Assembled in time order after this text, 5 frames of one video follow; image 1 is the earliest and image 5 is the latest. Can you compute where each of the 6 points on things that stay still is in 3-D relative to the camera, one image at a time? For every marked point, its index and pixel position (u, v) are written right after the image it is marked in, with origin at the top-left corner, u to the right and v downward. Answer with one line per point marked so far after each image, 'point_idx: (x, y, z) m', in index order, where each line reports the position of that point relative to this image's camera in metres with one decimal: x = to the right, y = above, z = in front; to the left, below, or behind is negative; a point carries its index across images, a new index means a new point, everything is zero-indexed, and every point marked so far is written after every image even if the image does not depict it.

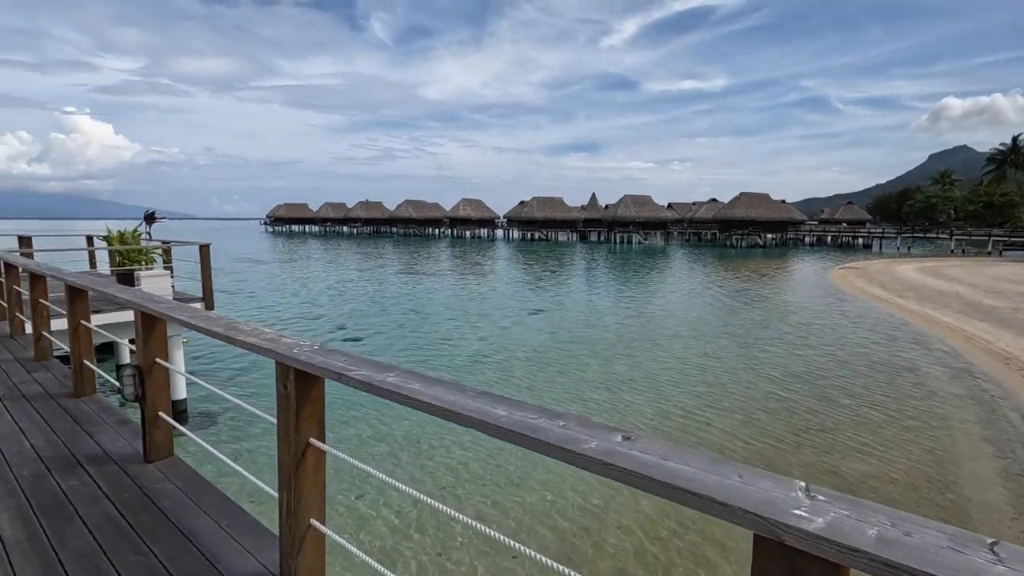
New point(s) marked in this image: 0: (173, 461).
0: (-1.9, -1.0, +3.0) m
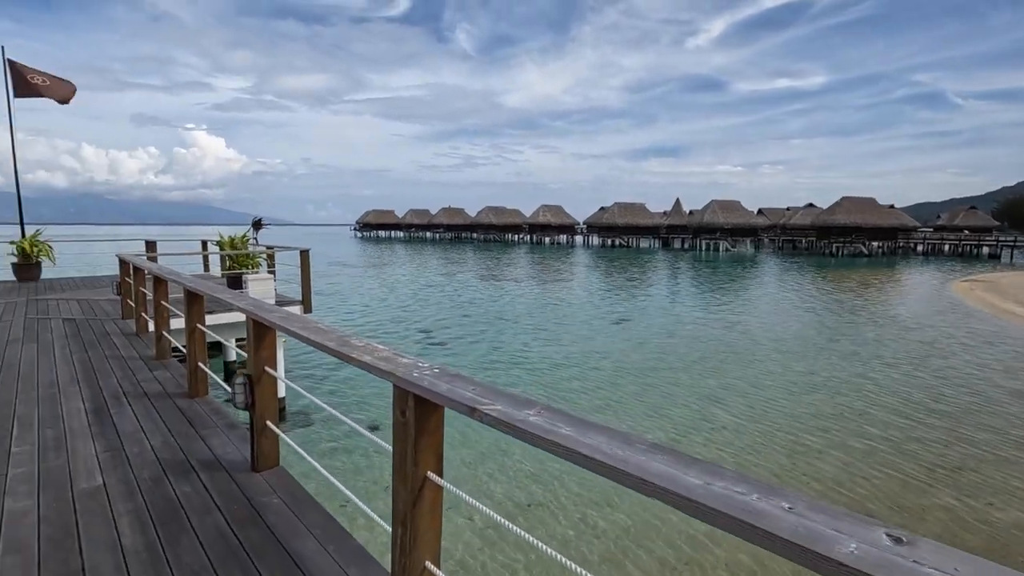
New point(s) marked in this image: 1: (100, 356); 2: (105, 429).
0: (-1.3, -1.0, +2.9) m
1: (-4.1, -0.7, +5.4) m
2: (-2.7, -0.9, +3.5) m
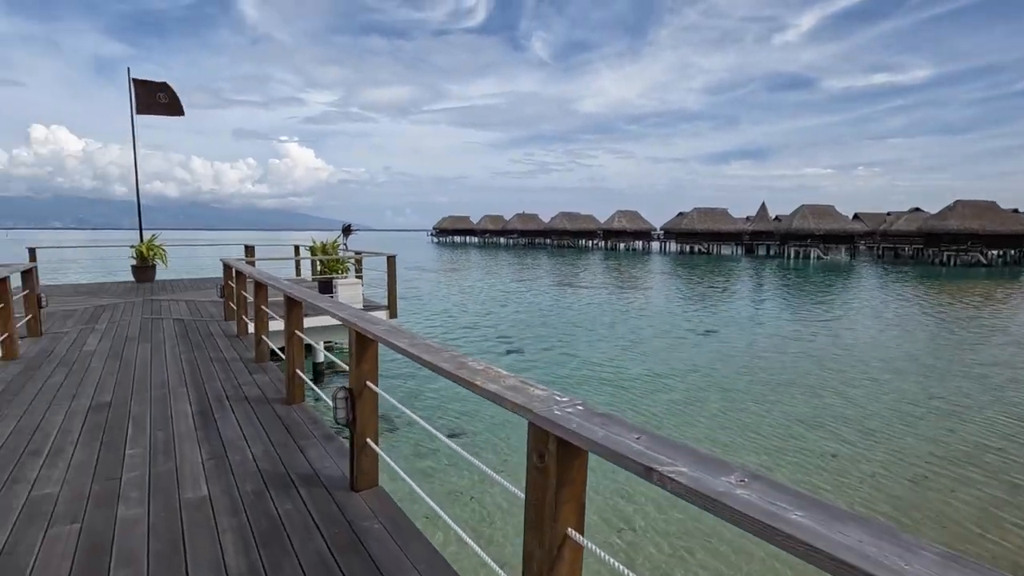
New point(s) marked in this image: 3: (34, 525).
0: (-0.7, -1.1, +2.8) m
1: (-3.2, -0.7, +5.6) m
2: (-2.0, -1.0, +3.5) m
3: (-2.2, -1.1, +2.5) m
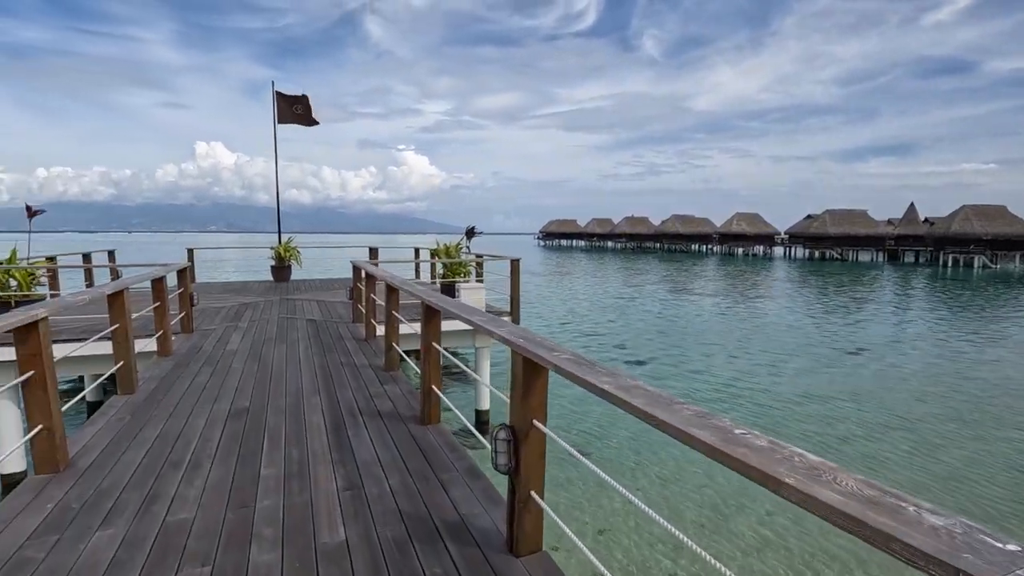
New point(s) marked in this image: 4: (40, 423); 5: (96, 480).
0: (+0.1, -1.1, +2.2) m
1: (-1.8, -0.8, +5.4) m
2: (-1.0, -1.0, +3.2) m
3: (-1.4, -1.1, +2.2) m
4: (-2.6, -0.7, +2.9) m
5: (-2.2, -1.0, +2.9) m
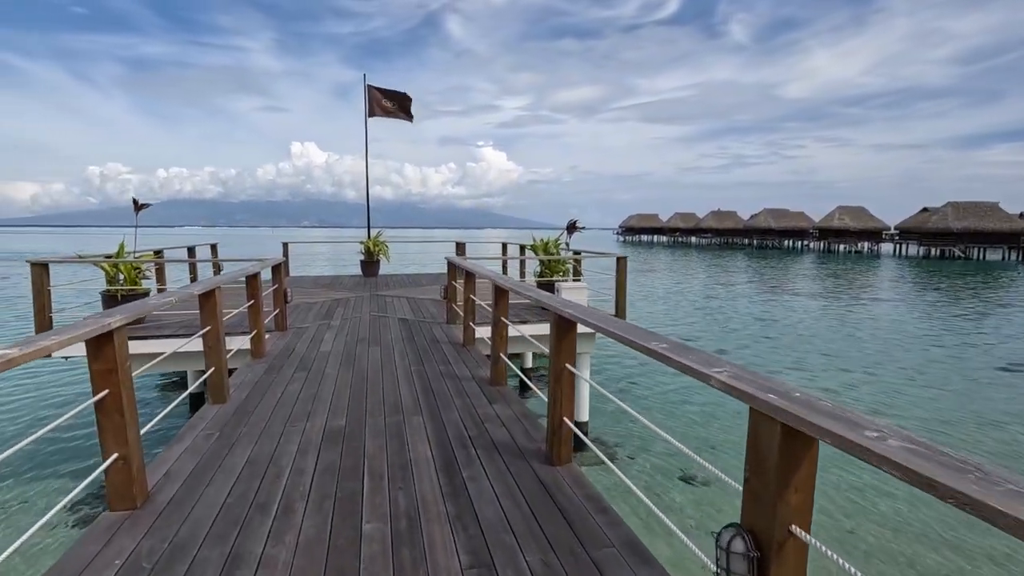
0: (+0.8, -1.2, +1.4) m
1: (-0.7, -0.8, +4.9) m
2: (-0.2, -1.0, +2.5) m
3: (-0.8, -1.1, +1.6) m
4: (-1.8, -0.7, +2.5) m
5: (-1.5, -1.0, +2.4) m
